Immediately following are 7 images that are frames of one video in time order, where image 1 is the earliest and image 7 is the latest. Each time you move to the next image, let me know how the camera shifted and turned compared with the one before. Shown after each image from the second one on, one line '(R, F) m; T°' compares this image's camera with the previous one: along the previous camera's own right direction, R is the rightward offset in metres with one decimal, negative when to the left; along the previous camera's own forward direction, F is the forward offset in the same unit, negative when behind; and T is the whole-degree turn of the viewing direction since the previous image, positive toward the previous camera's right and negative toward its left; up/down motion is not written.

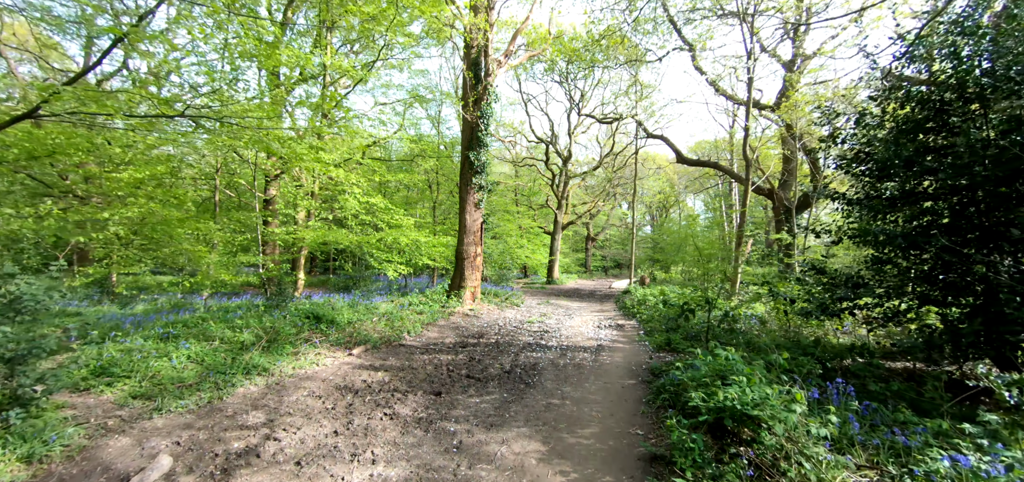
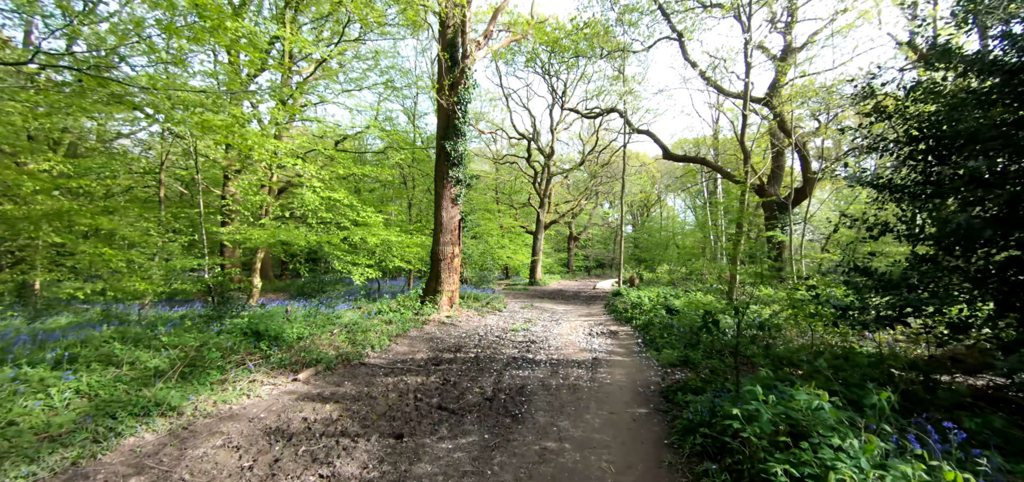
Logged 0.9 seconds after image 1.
(0.0, +1.1) m; +2°
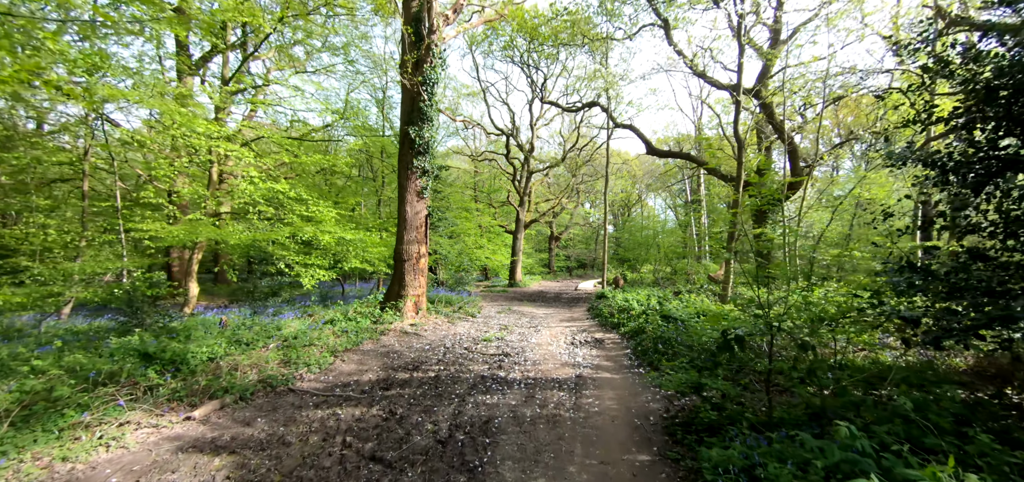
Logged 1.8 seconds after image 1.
(+0.2, +1.1) m; +2°
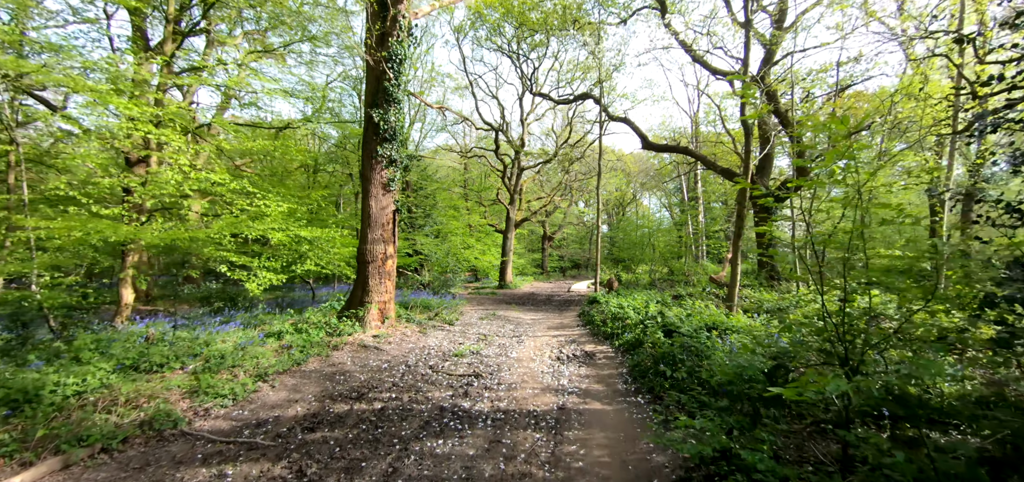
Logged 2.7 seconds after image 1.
(+0.3, +1.2) m; +1°
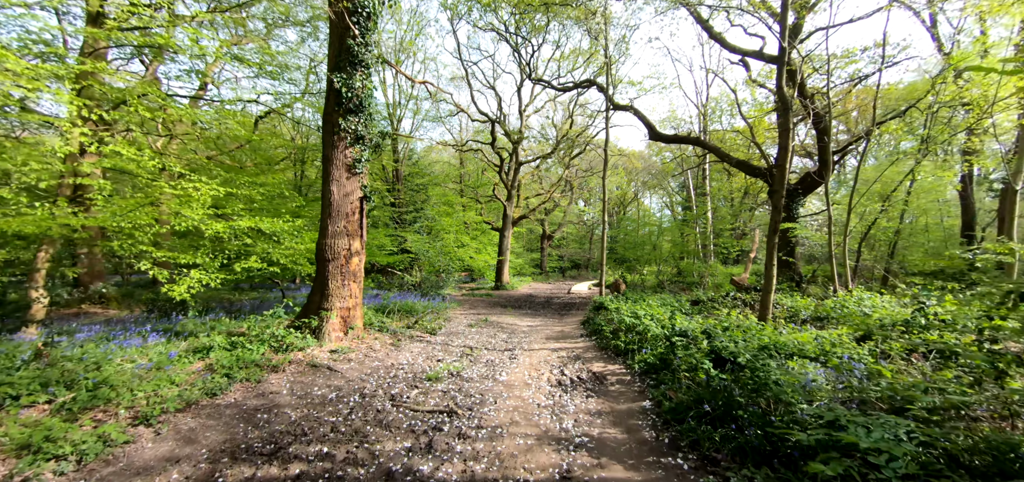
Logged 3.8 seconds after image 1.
(+0.1, +1.5) m; 0°
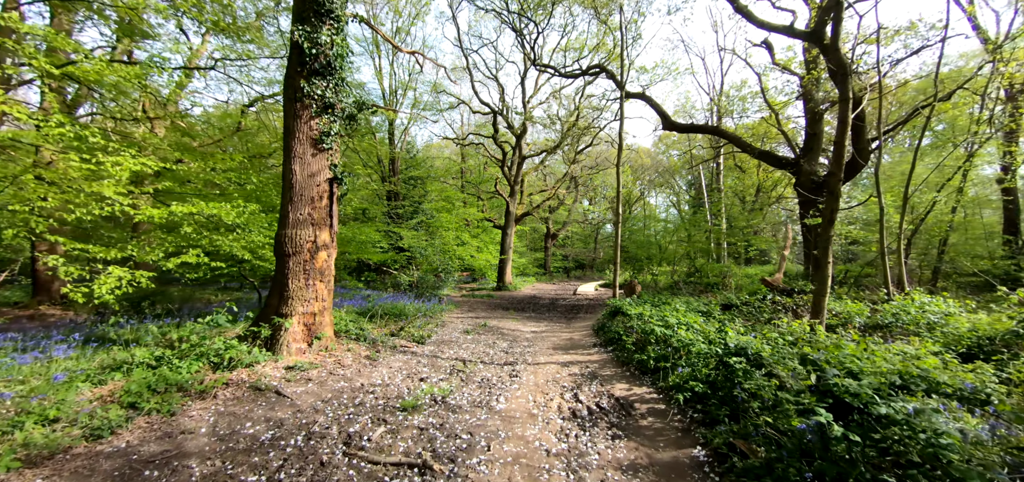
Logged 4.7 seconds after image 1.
(0.0, +1.3) m; 0°
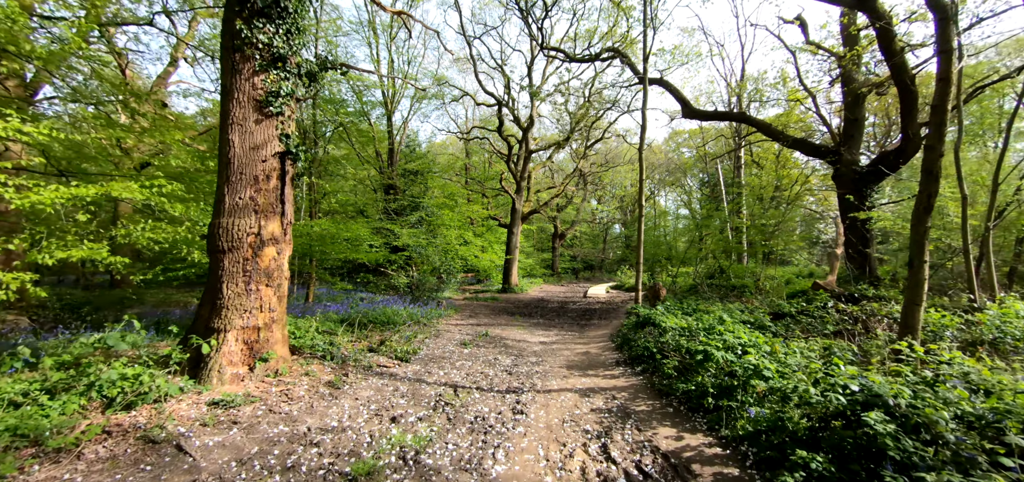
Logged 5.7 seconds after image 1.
(0.0, +1.4) m; -1°
